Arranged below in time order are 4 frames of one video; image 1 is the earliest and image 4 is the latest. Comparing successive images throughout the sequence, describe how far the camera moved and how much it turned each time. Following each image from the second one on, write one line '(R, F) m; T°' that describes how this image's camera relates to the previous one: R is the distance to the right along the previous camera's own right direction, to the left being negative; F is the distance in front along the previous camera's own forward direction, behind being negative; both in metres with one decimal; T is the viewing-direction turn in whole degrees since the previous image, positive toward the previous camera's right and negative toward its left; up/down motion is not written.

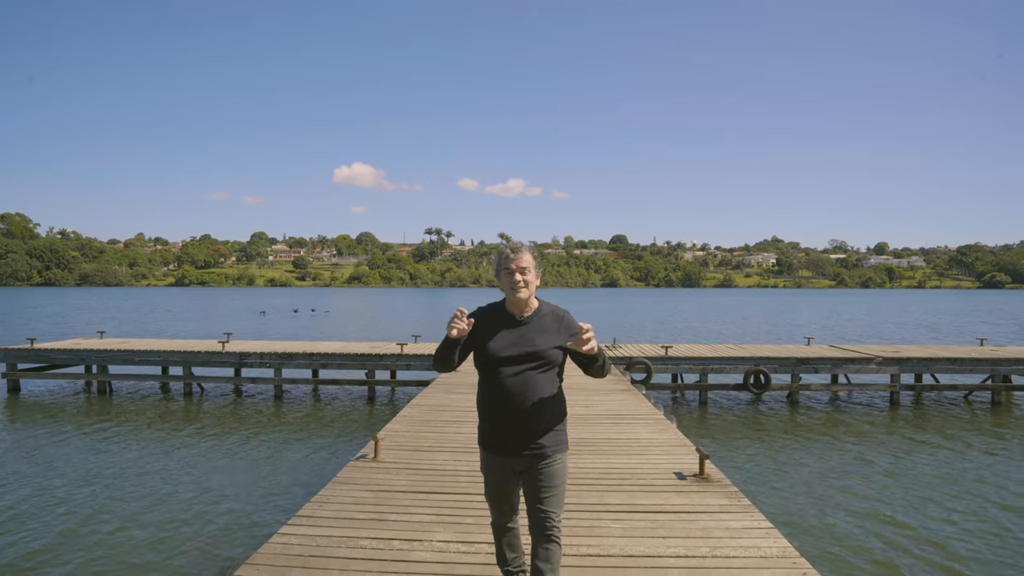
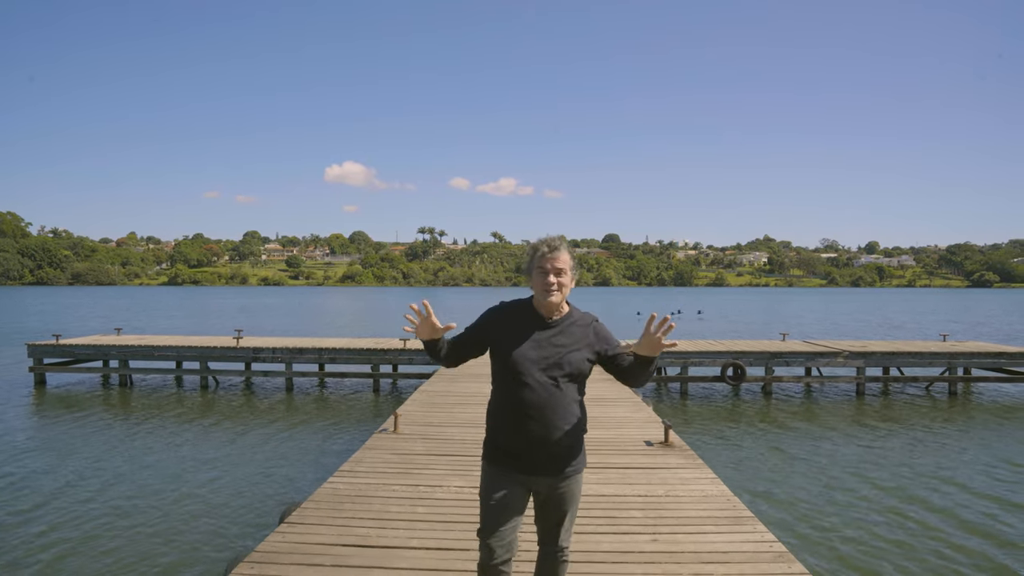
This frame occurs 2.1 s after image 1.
(-0.1, -1.2) m; +1°
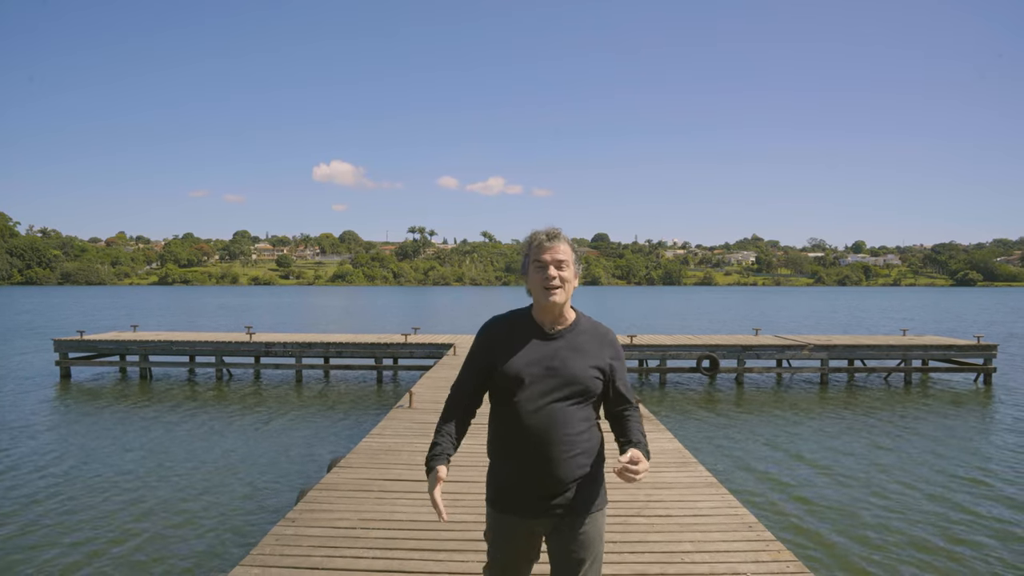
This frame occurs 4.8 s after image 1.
(-0.1, -1.4) m; +1°
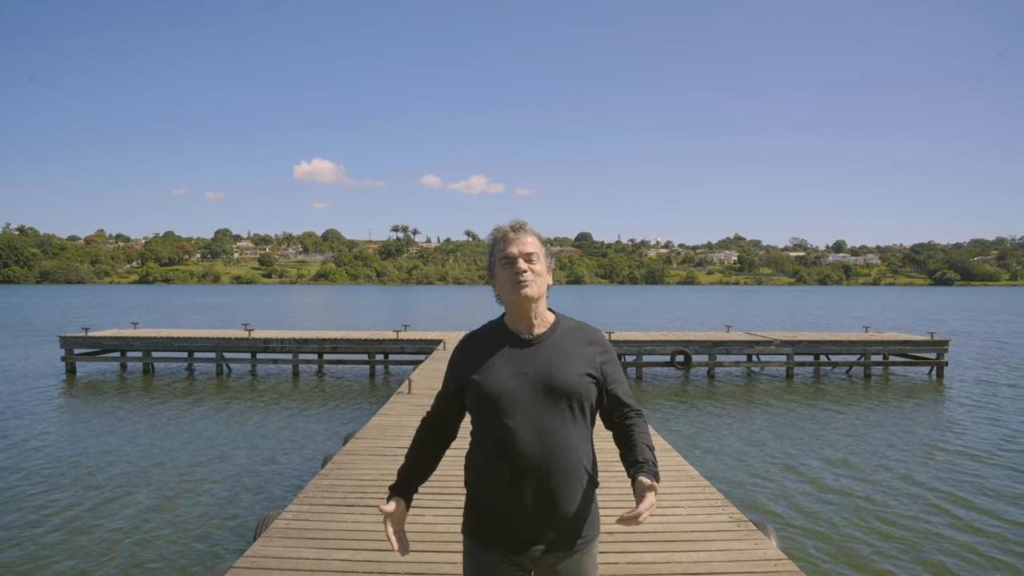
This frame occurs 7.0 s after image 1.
(-0.1, -1.1) m; +2°
